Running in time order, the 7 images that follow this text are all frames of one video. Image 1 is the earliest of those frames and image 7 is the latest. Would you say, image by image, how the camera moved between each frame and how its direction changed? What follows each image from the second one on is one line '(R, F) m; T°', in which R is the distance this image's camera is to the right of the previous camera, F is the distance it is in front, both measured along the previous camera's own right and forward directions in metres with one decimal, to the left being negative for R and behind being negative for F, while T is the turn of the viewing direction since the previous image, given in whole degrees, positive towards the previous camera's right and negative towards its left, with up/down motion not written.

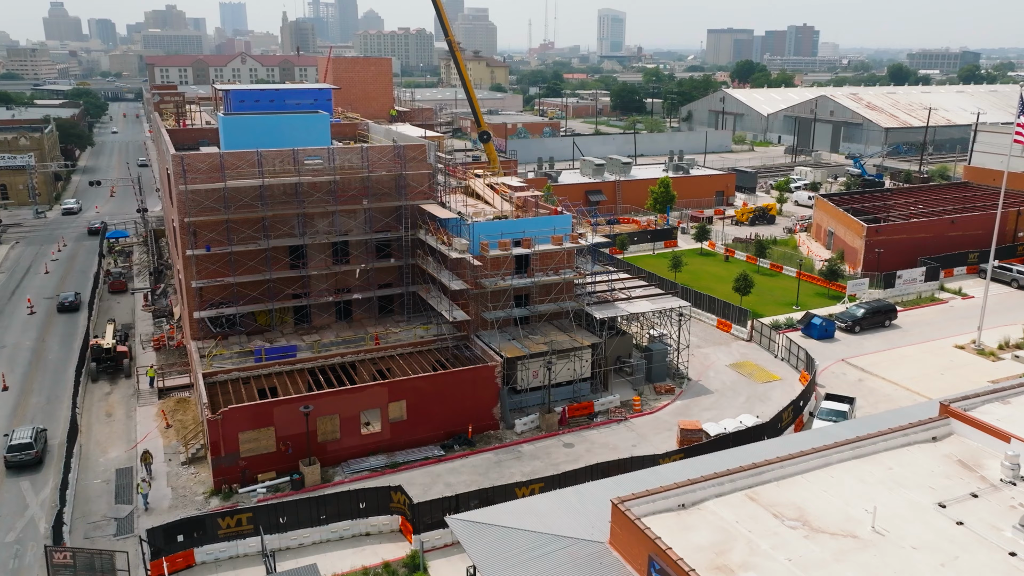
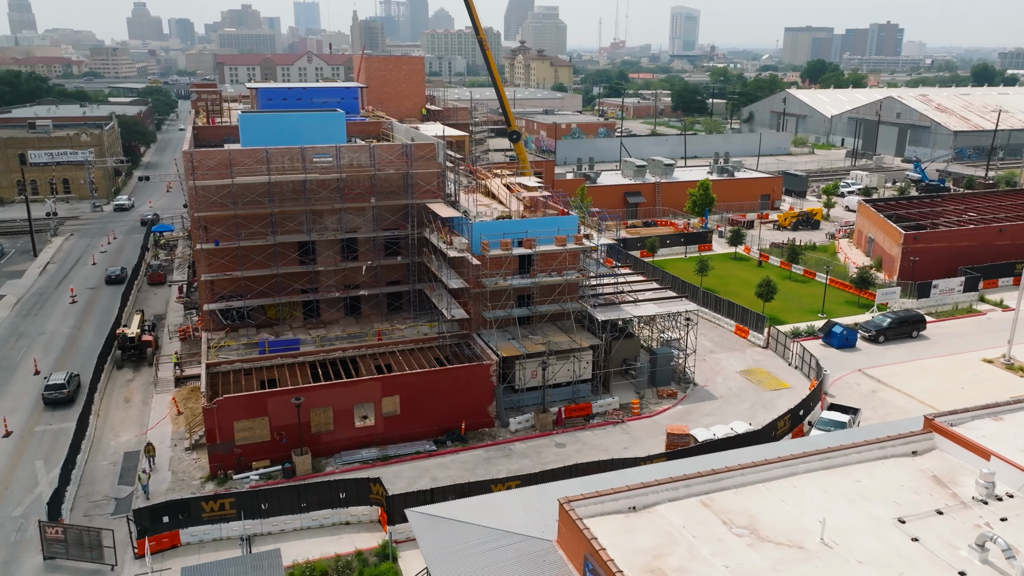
(+2.7, -0.1) m; -5°
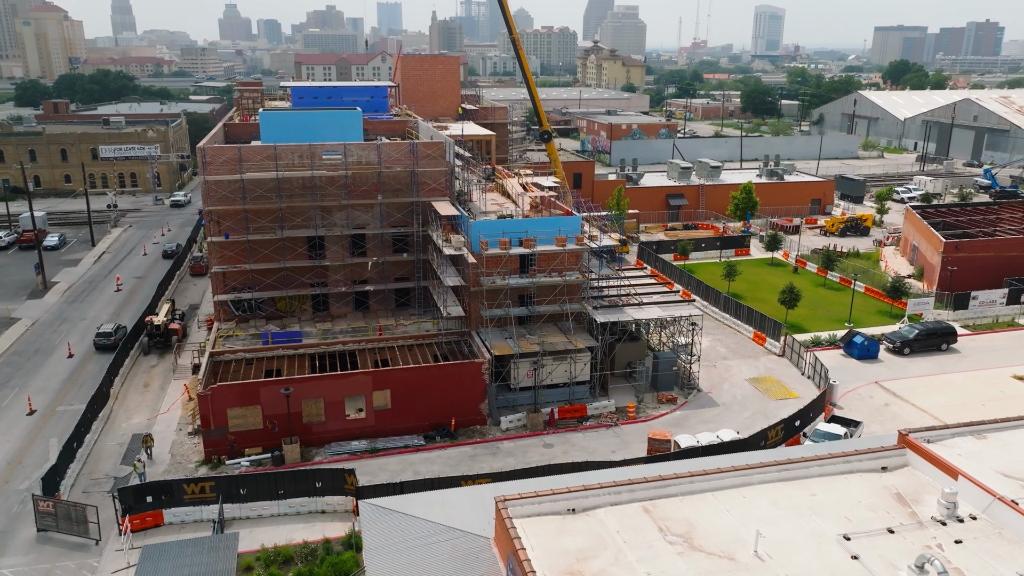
(+3.1, 0.0) m; -5°
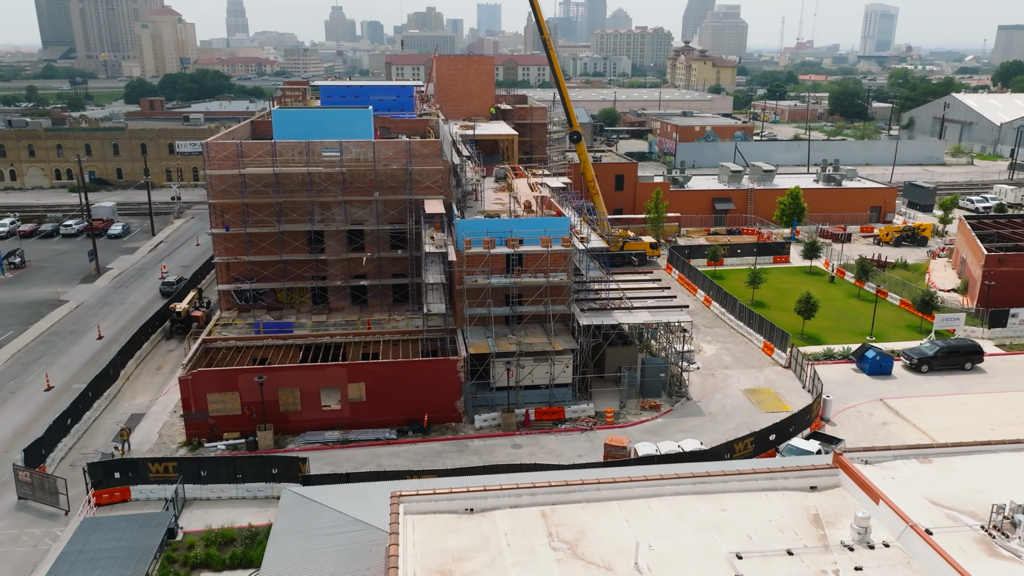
(+4.5, +0.3) m; -6°
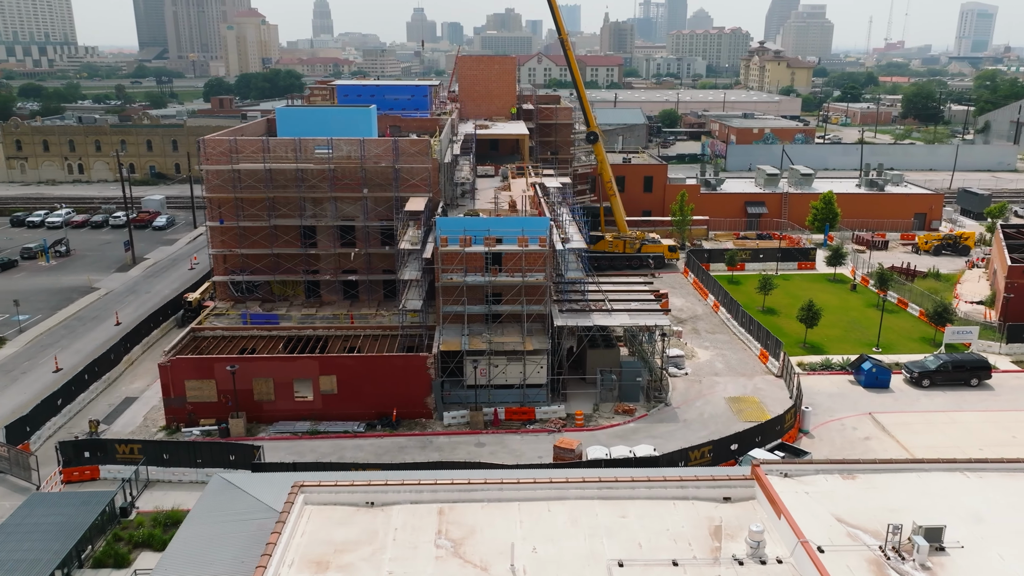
(+4.0, +0.2) m; -5°
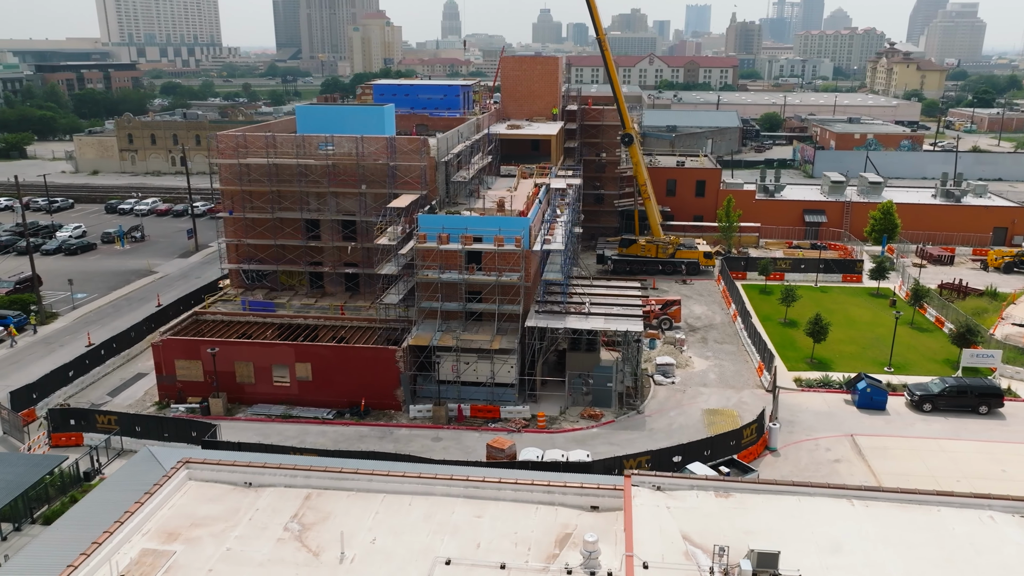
(+5.9, +0.2) m; -8°
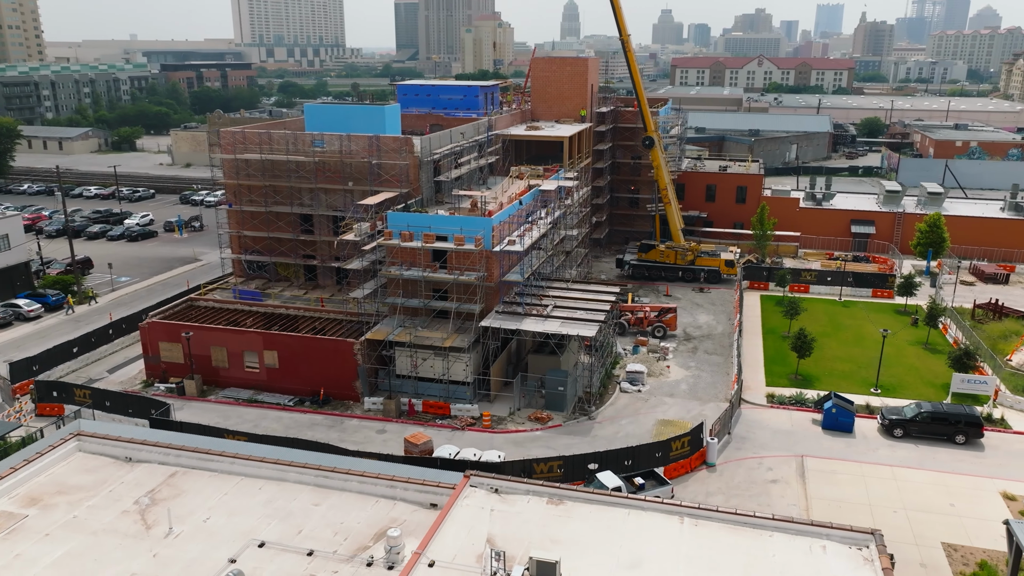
(+6.3, +0.3) m; -8°
